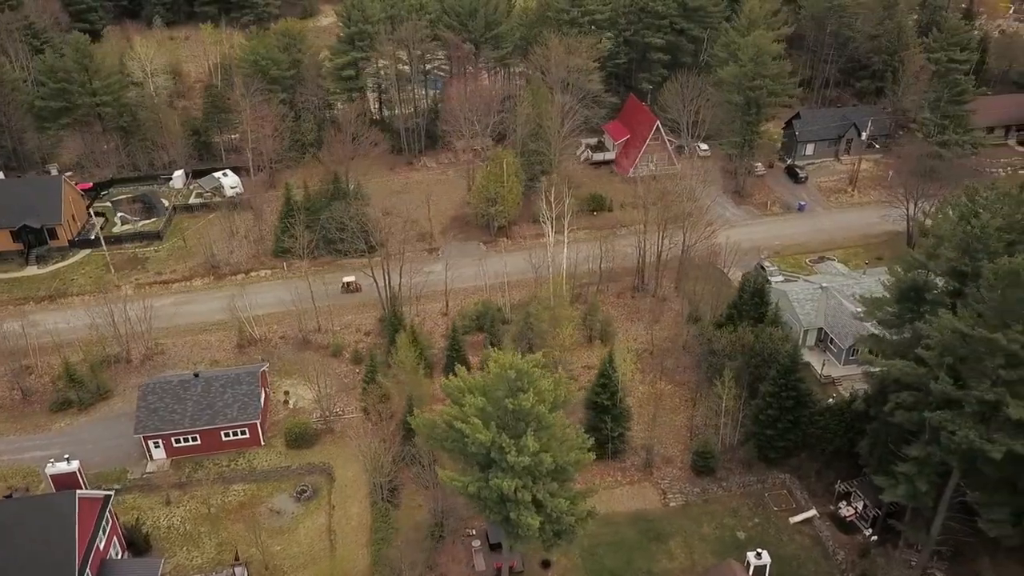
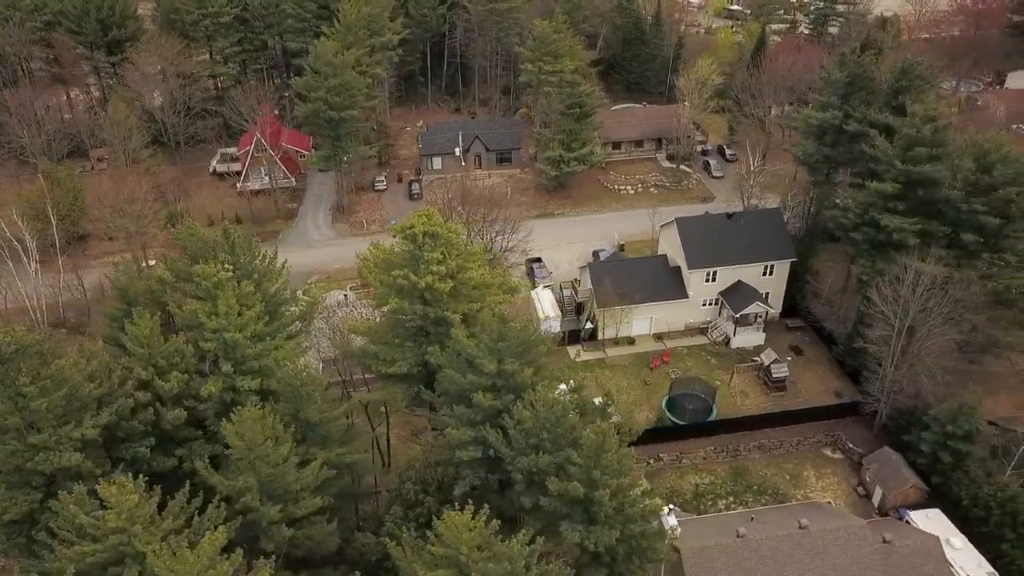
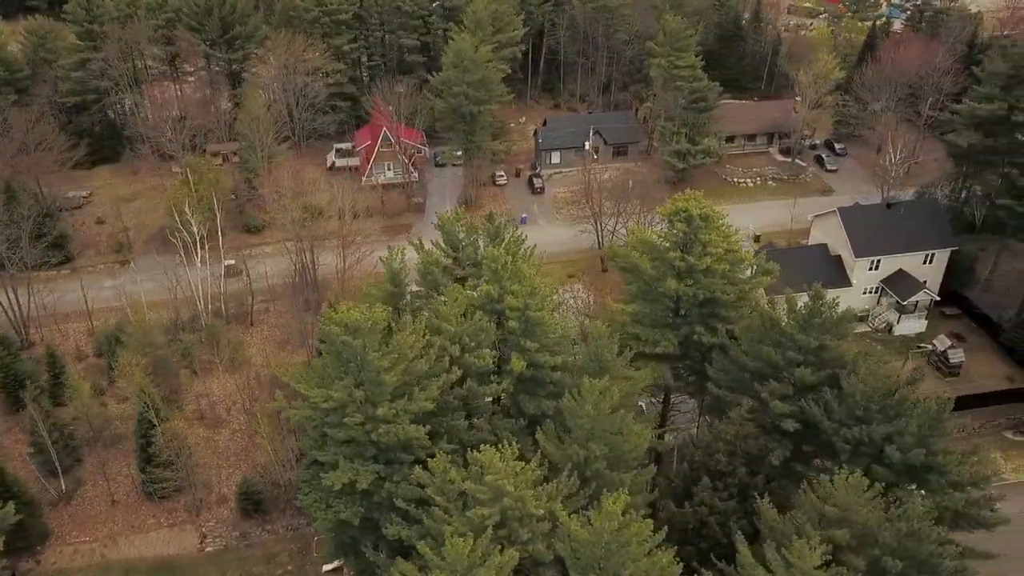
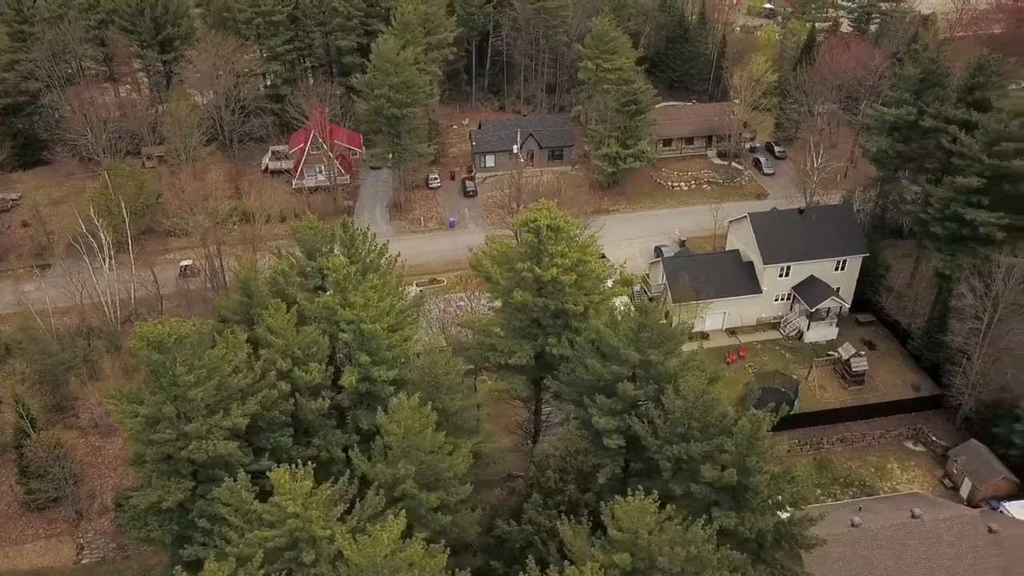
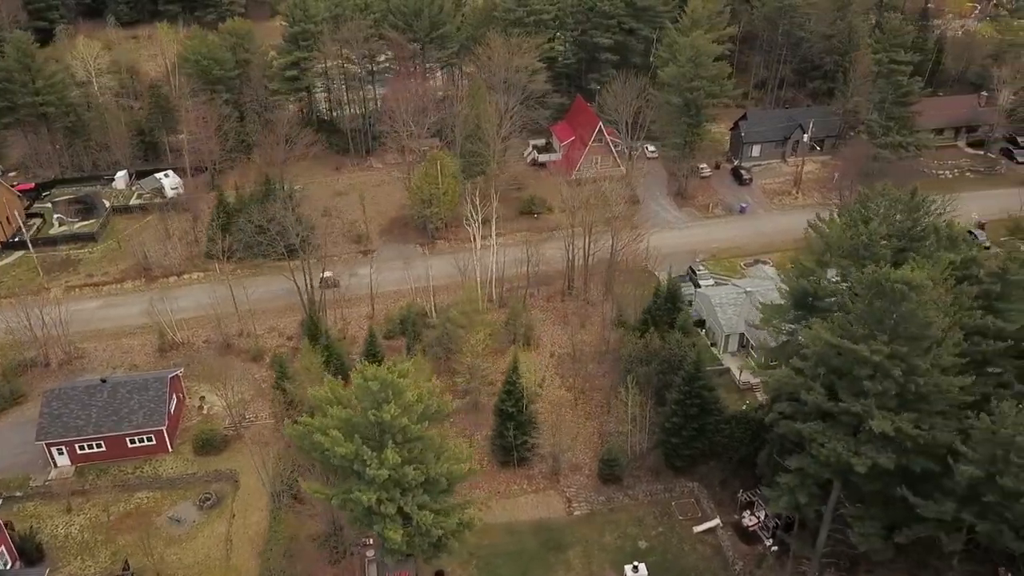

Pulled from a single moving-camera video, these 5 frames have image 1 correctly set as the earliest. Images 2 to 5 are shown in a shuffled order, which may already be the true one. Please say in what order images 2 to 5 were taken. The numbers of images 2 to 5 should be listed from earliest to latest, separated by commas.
5, 3, 4, 2
